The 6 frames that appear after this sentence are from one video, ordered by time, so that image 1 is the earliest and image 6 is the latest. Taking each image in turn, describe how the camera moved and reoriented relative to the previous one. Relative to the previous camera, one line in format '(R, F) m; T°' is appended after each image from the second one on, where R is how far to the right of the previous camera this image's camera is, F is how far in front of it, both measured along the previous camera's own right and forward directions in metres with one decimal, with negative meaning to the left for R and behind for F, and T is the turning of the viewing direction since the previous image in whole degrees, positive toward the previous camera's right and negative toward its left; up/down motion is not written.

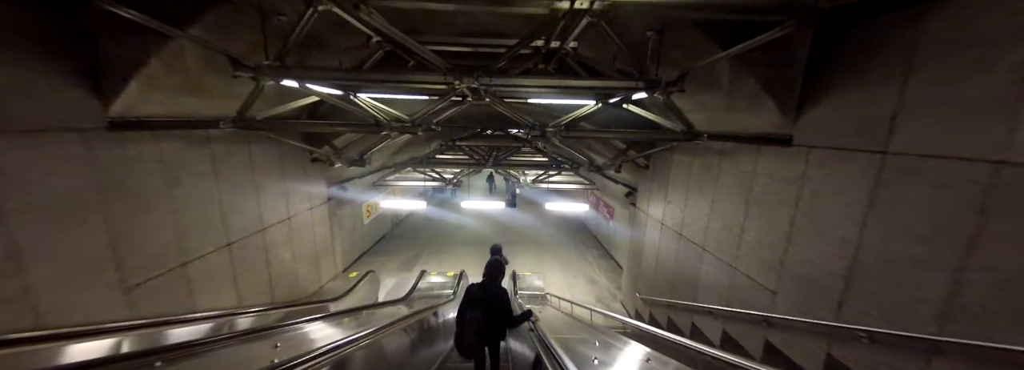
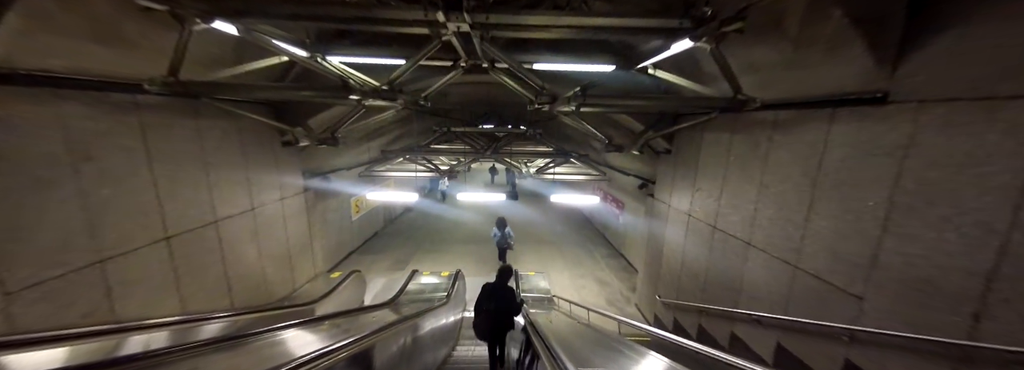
(0.0, +0.6) m; 0°
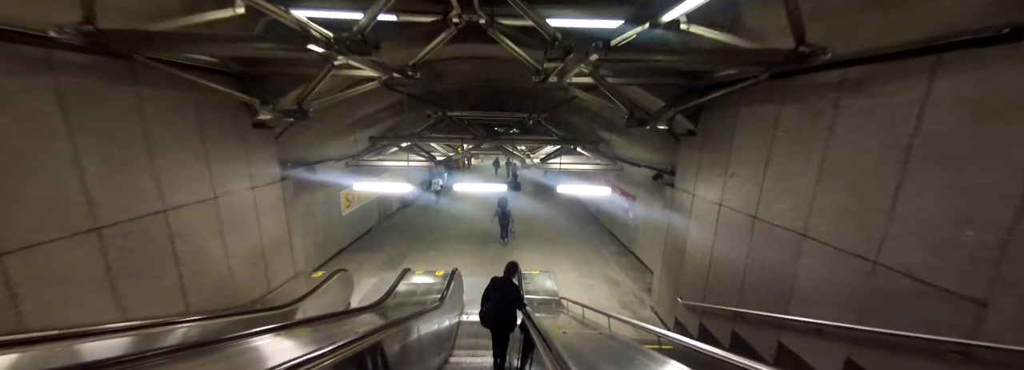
(0.0, +0.5) m; 0°
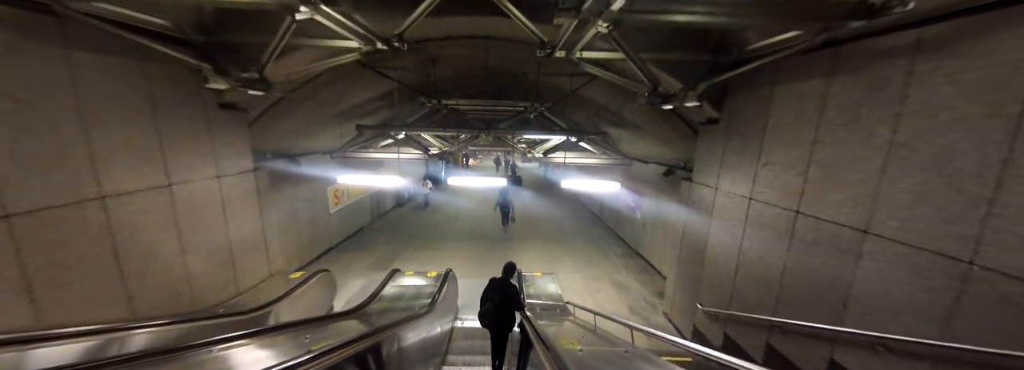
(0.0, +0.4) m; 0°
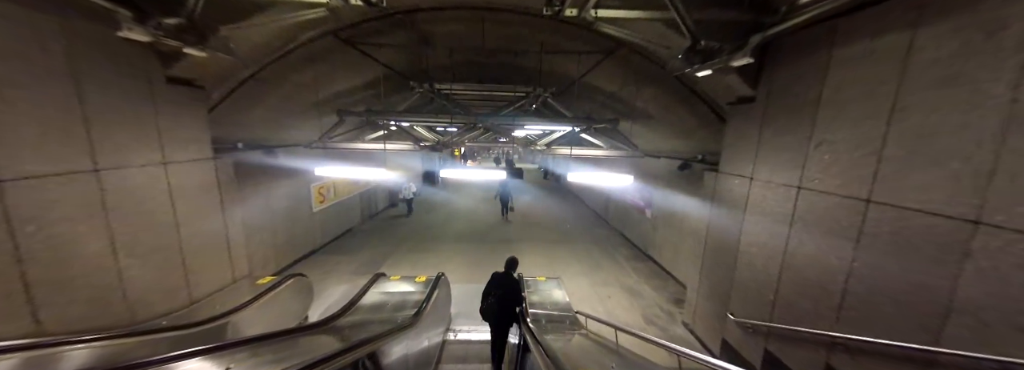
(0.0, +0.5) m; 0°
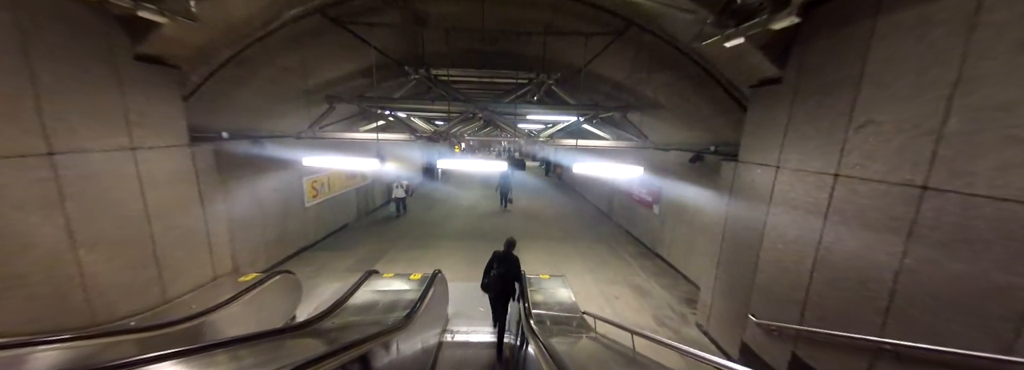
(0.0, +0.2) m; 0°
